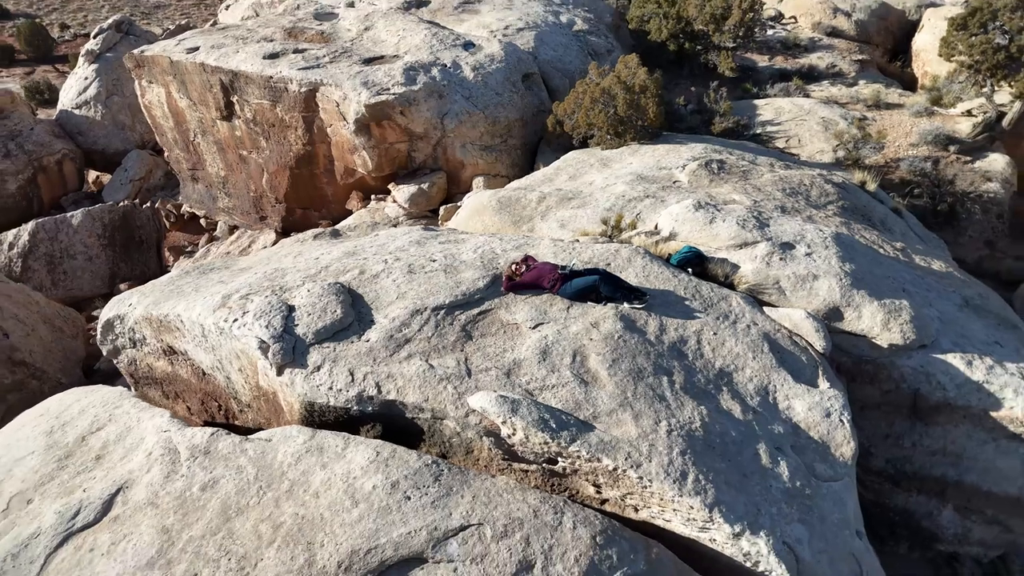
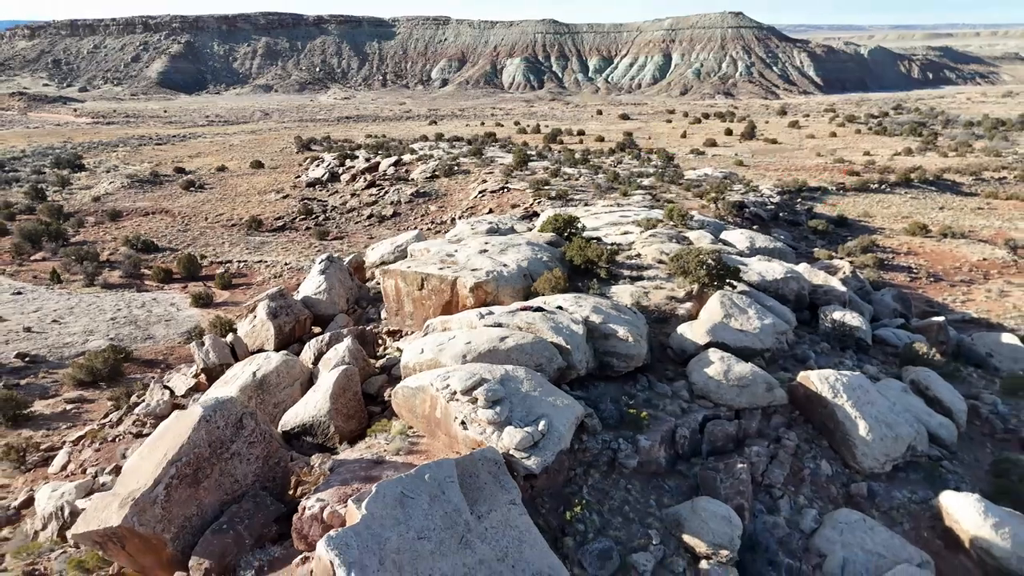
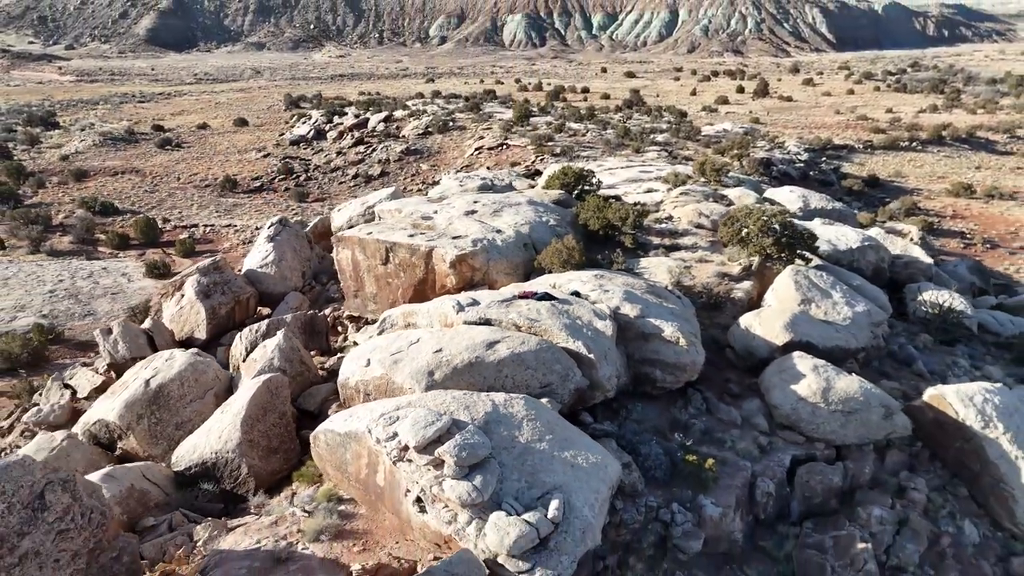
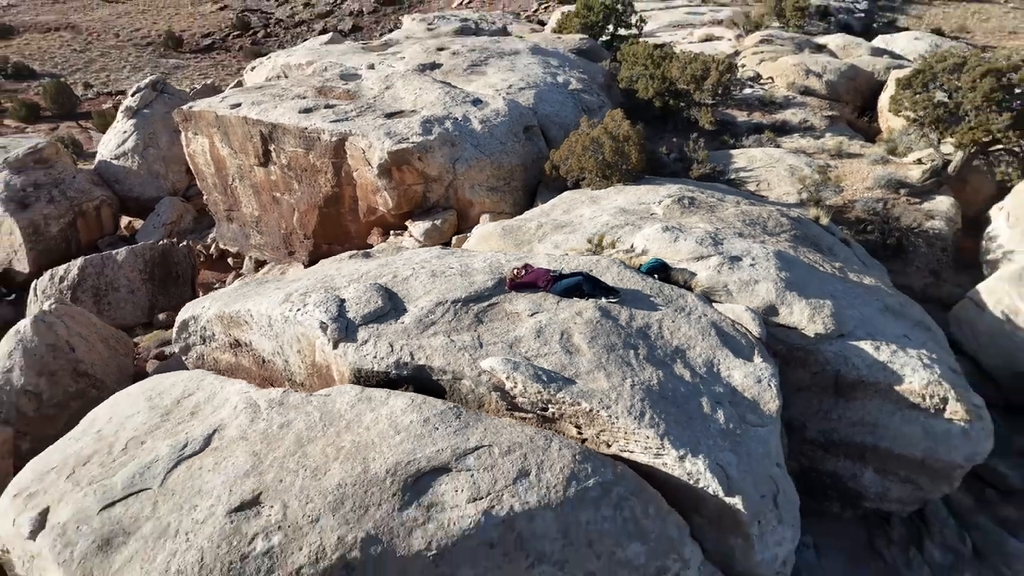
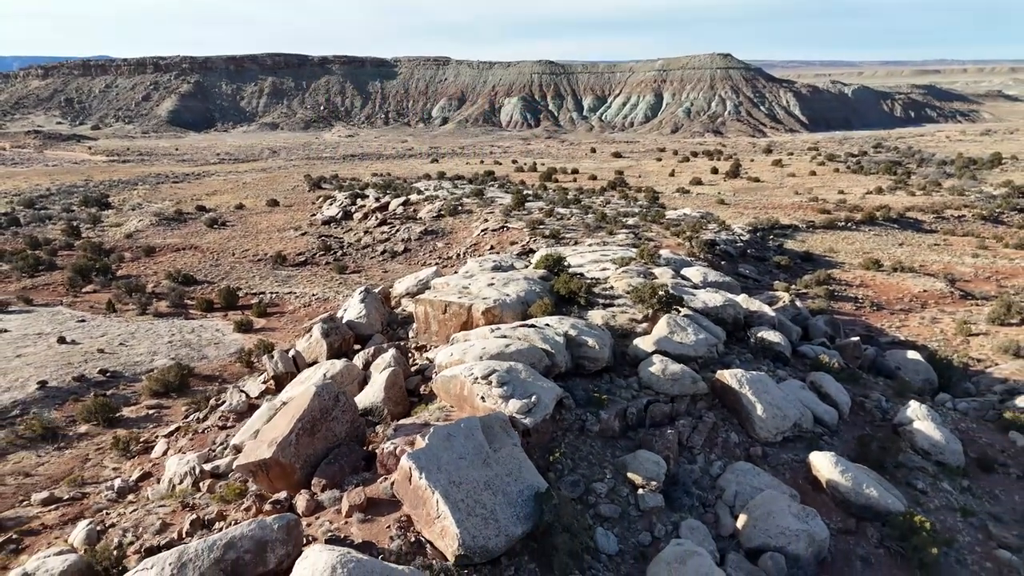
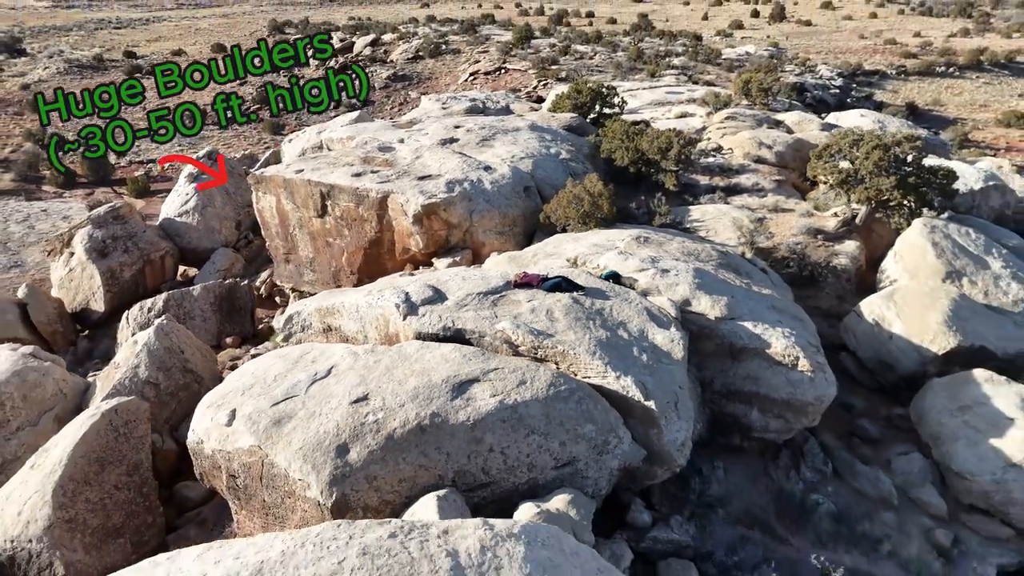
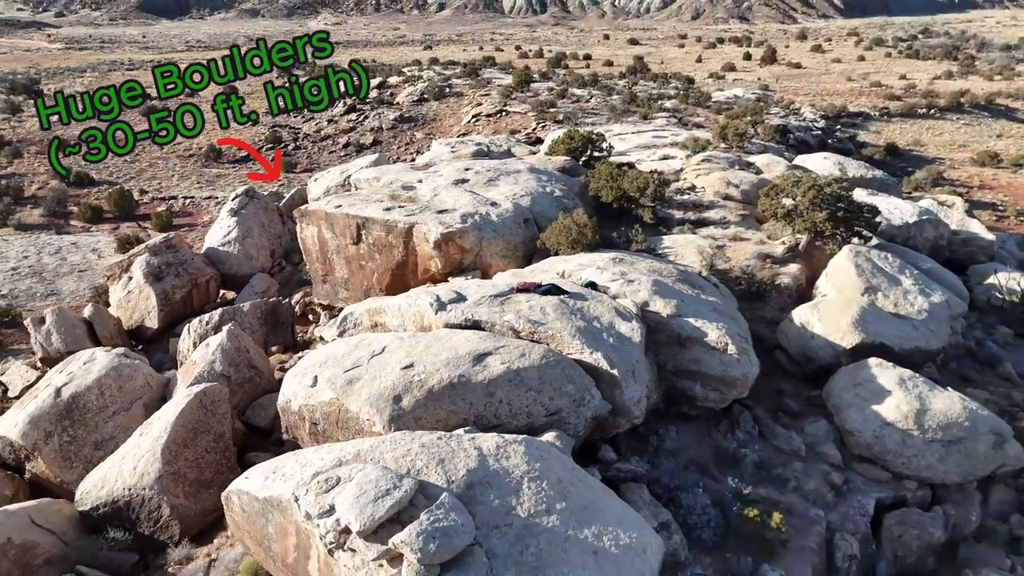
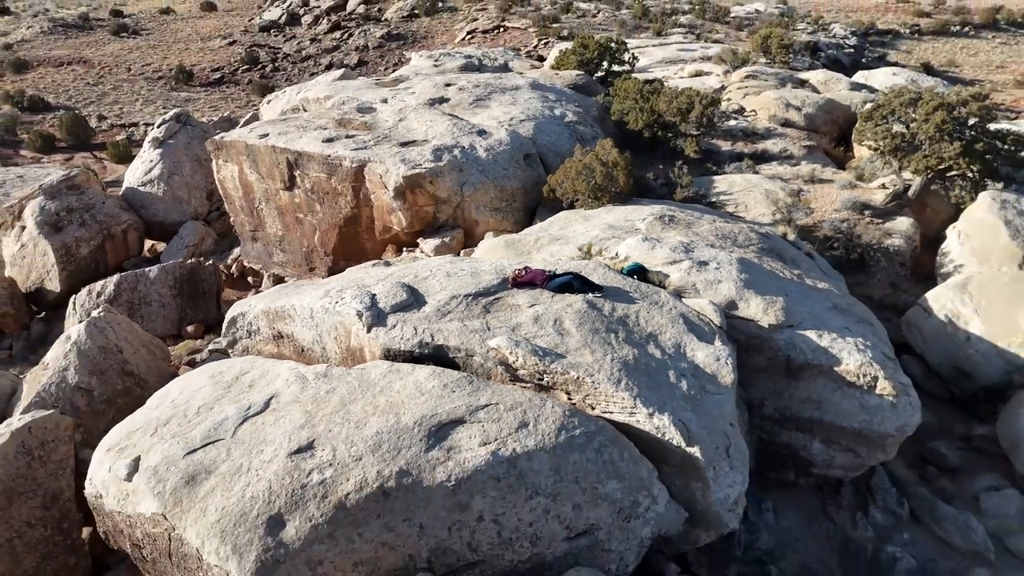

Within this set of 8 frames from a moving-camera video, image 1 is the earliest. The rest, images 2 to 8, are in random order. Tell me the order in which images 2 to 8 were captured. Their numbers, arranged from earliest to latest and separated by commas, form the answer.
4, 8, 6, 7, 3, 2, 5
